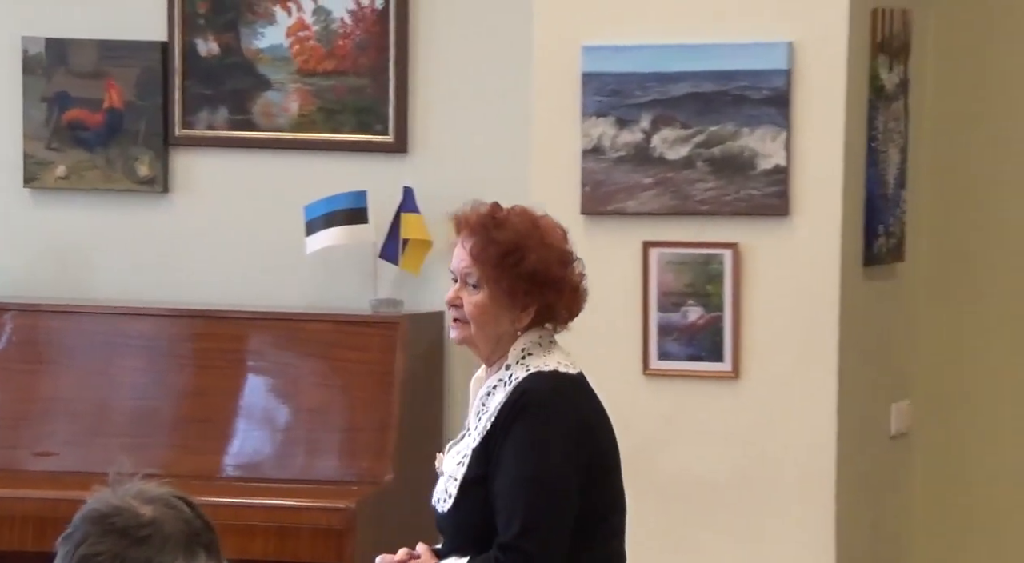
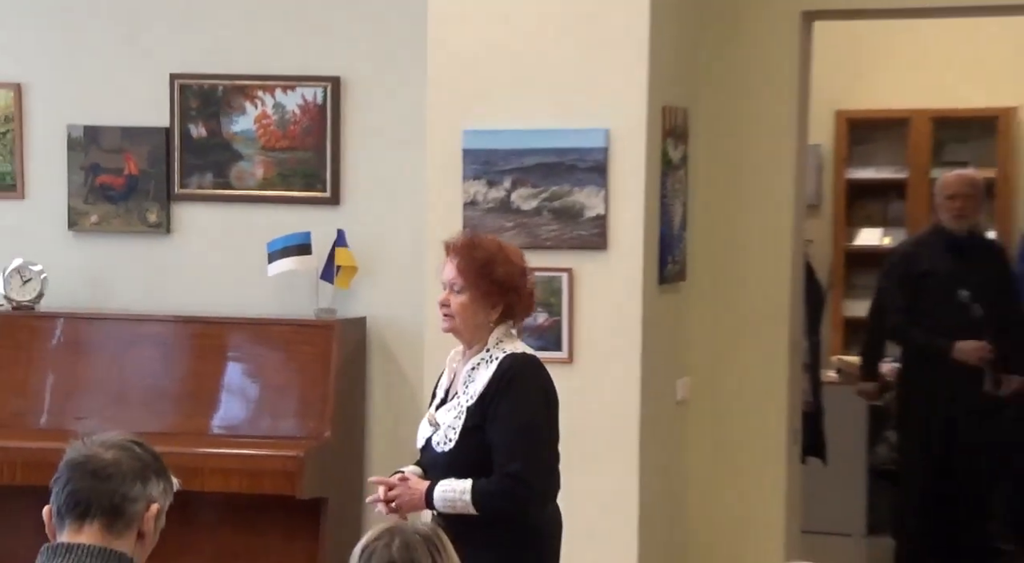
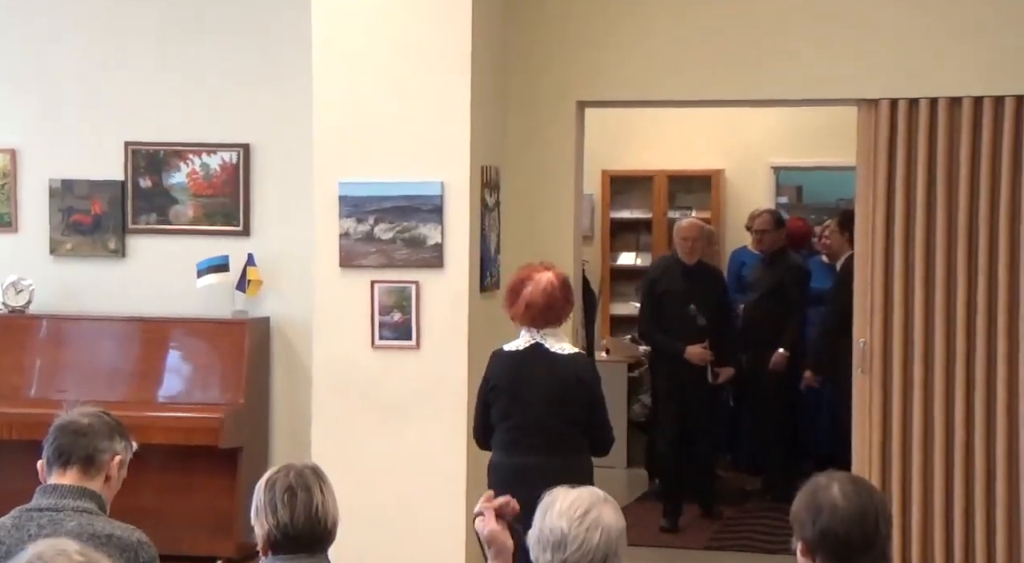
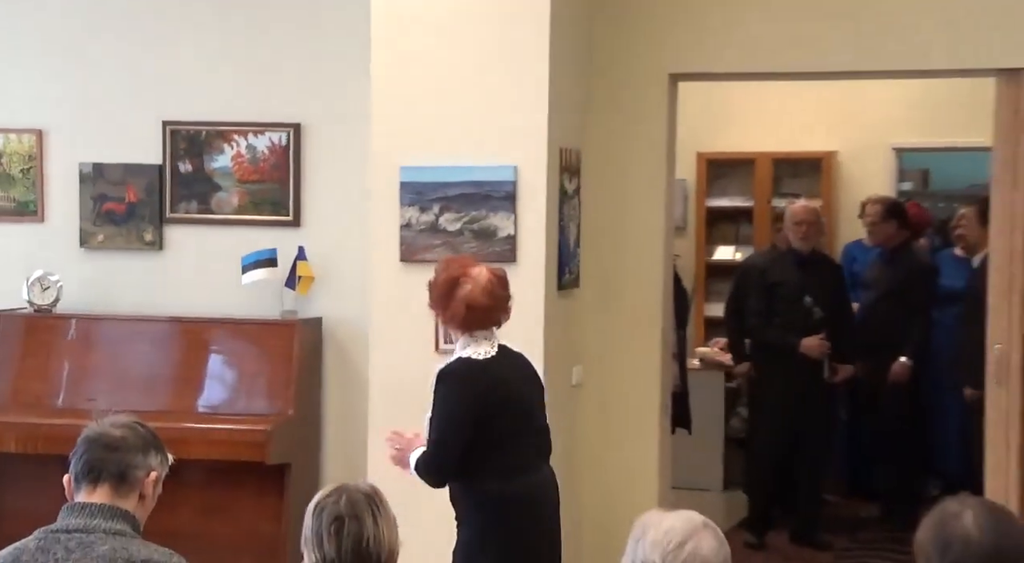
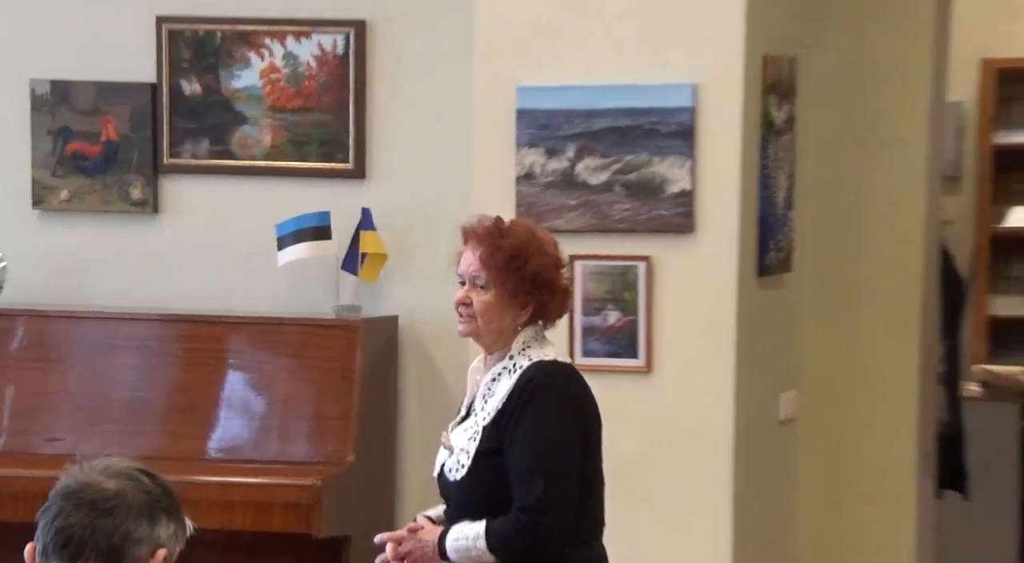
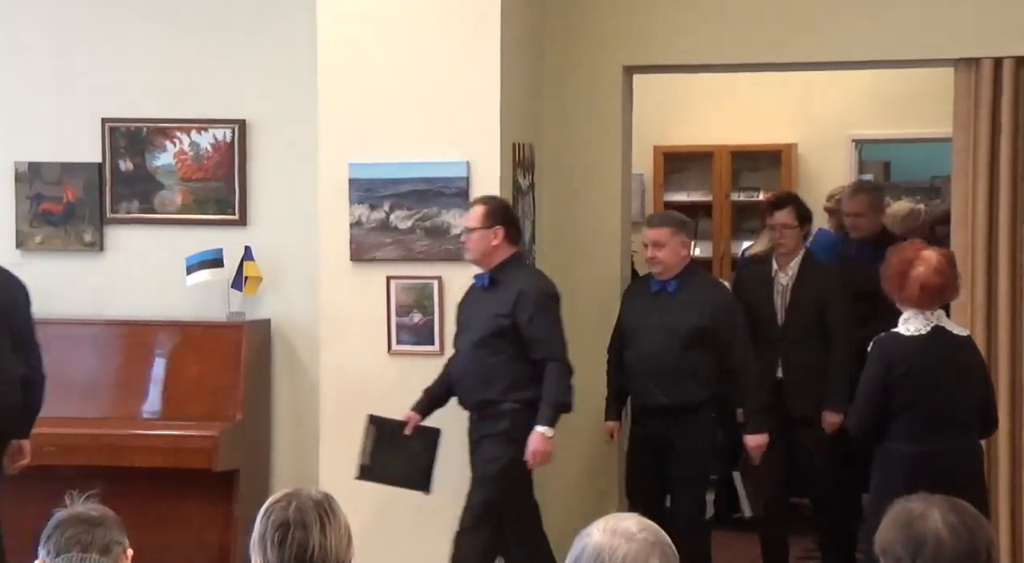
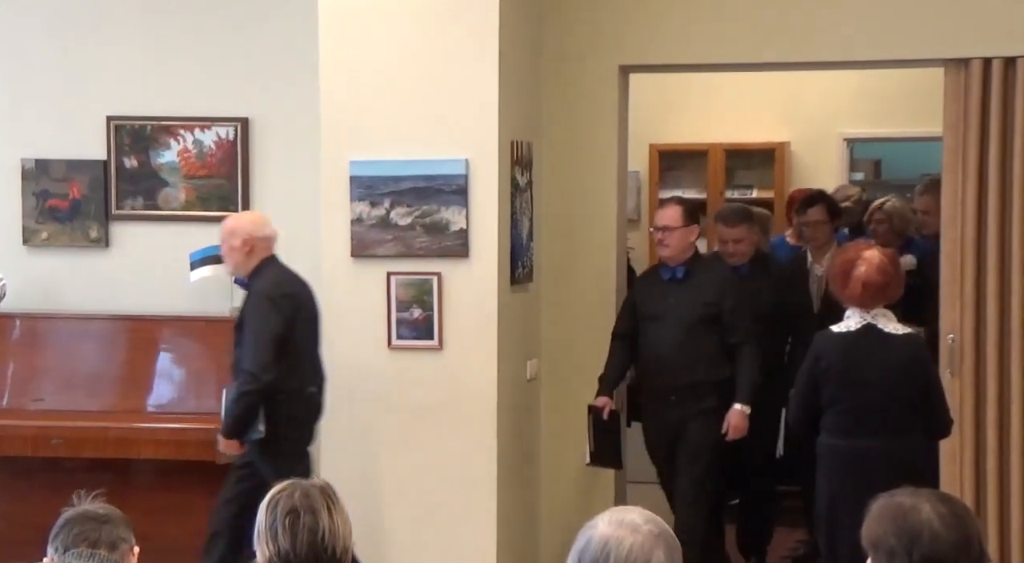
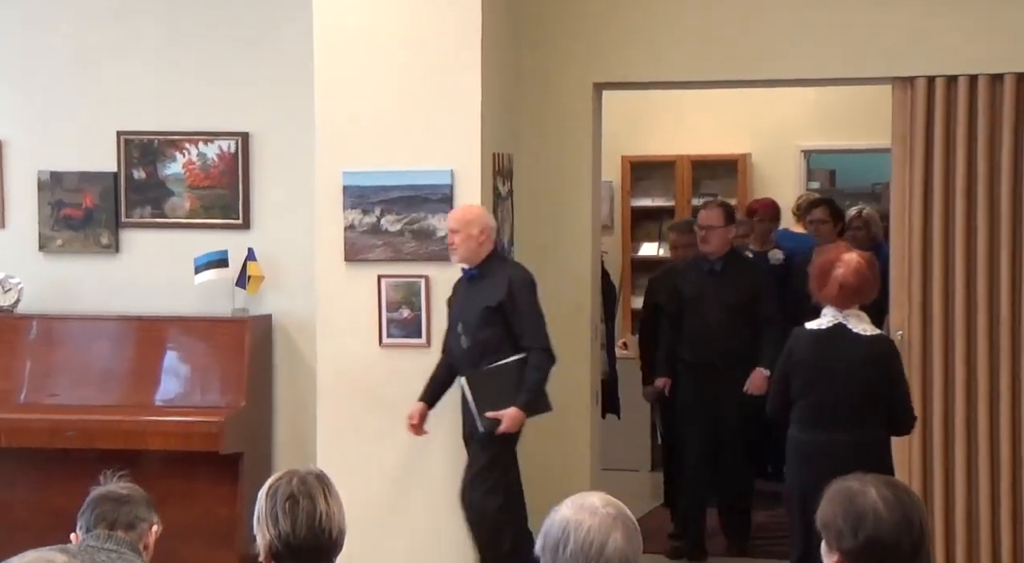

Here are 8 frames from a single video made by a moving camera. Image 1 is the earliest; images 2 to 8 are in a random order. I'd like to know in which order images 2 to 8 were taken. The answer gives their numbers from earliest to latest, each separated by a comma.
5, 2, 4, 3, 8, 7, 6
